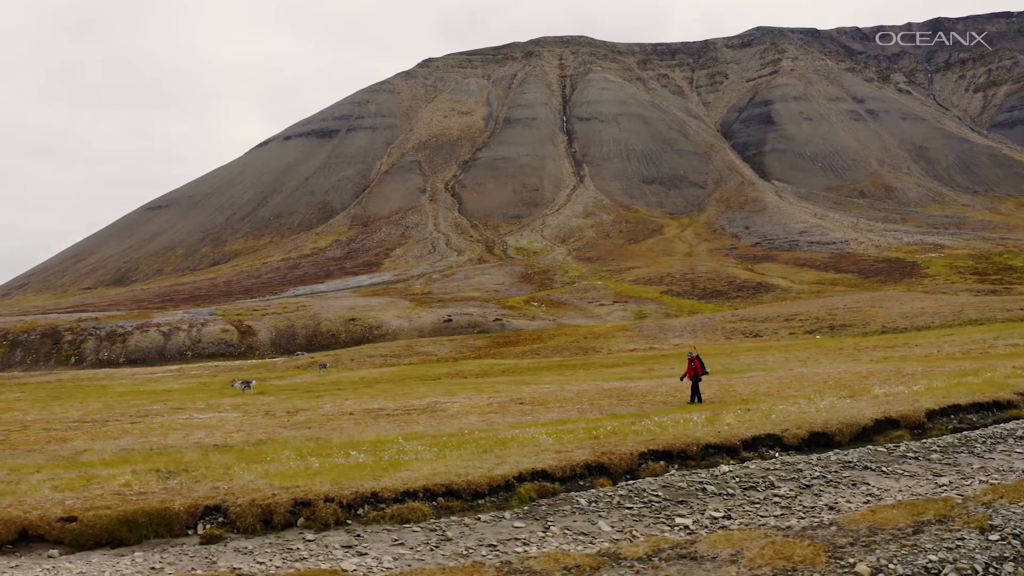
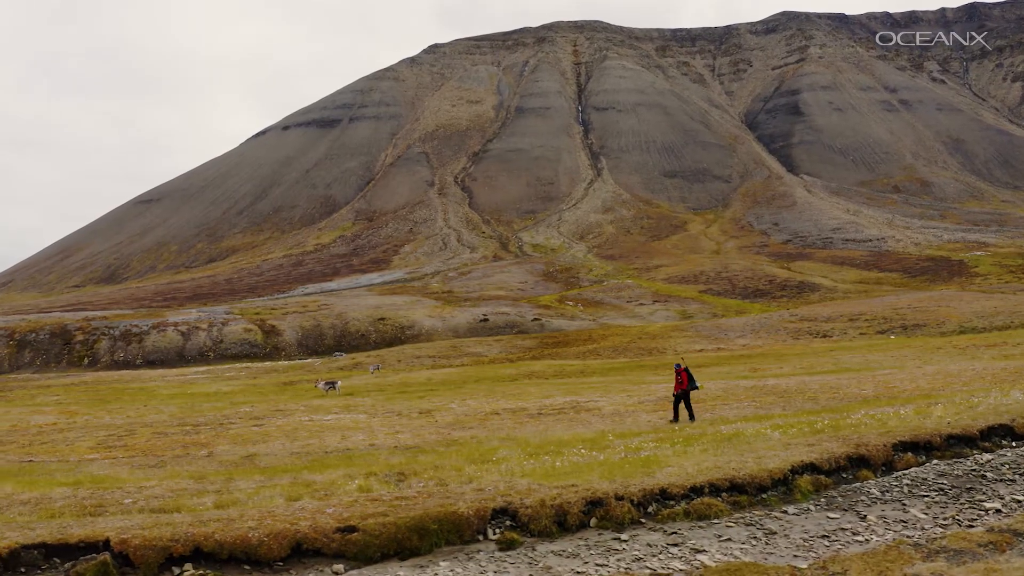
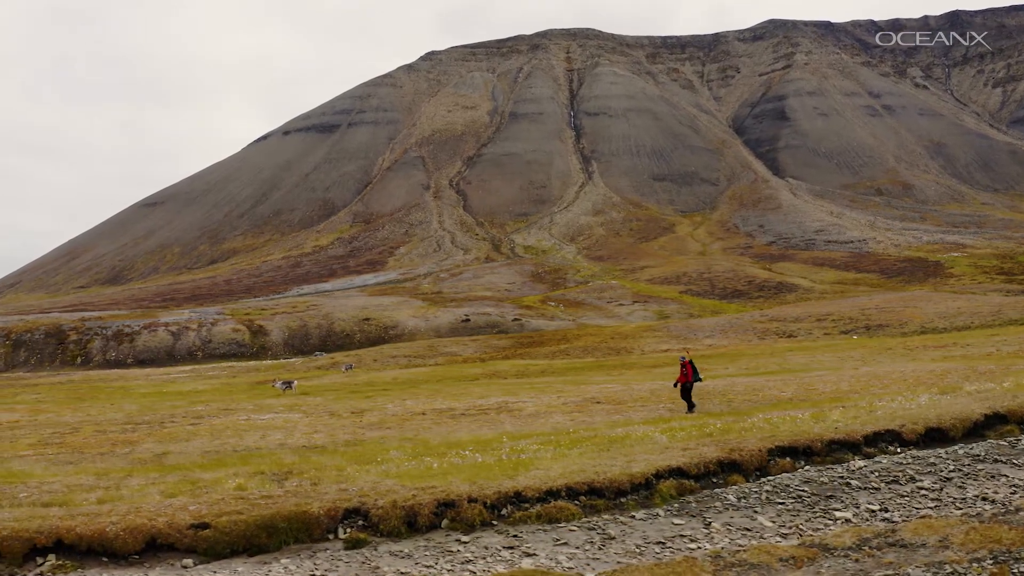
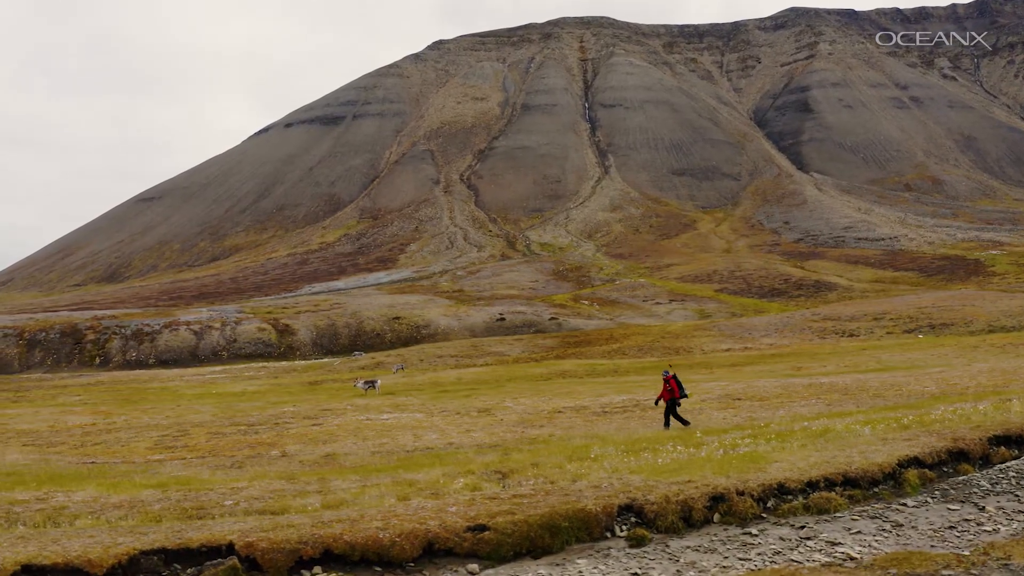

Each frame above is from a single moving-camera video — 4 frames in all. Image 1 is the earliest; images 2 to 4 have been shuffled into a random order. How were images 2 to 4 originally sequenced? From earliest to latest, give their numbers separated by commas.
3, 2, 4
